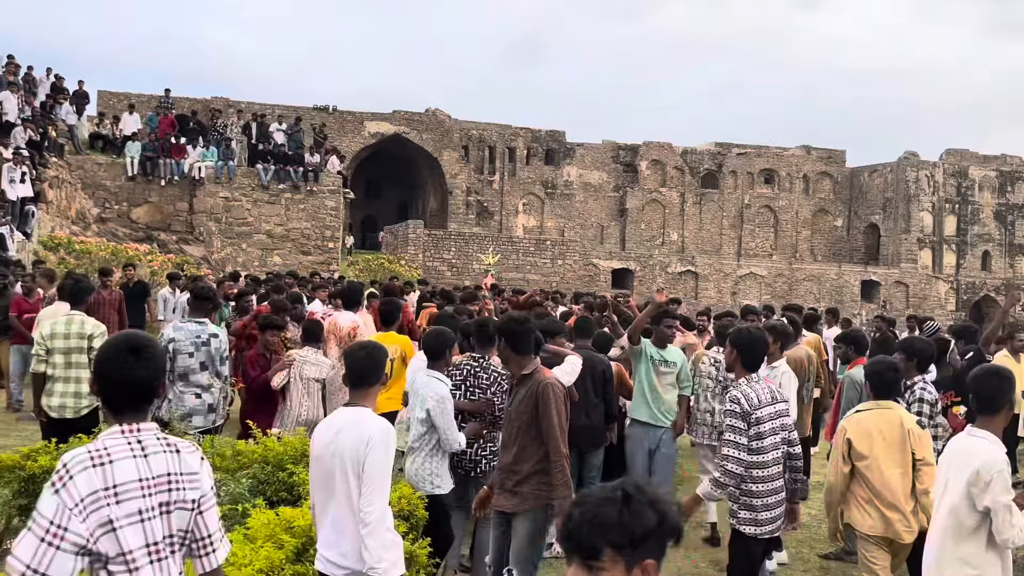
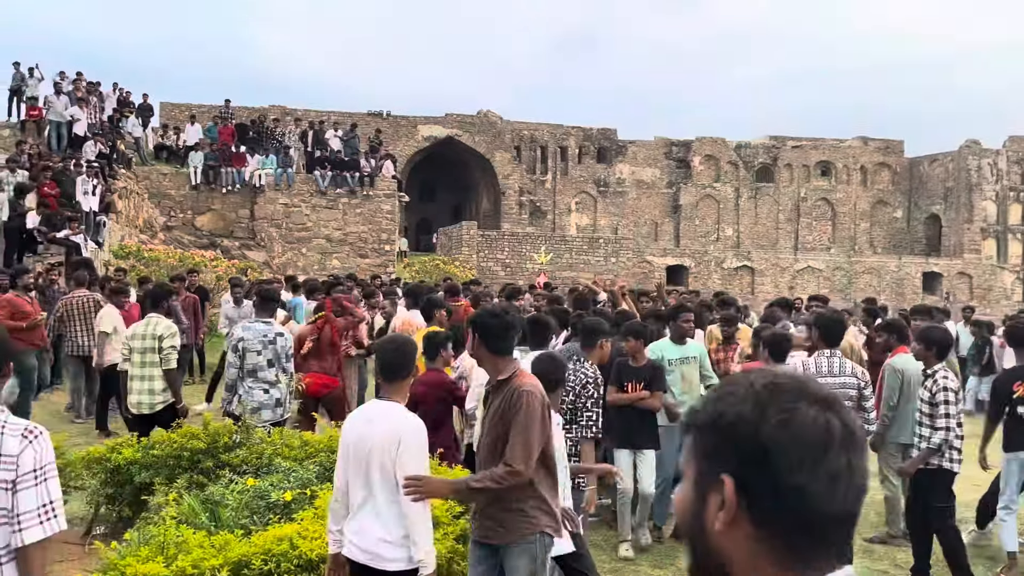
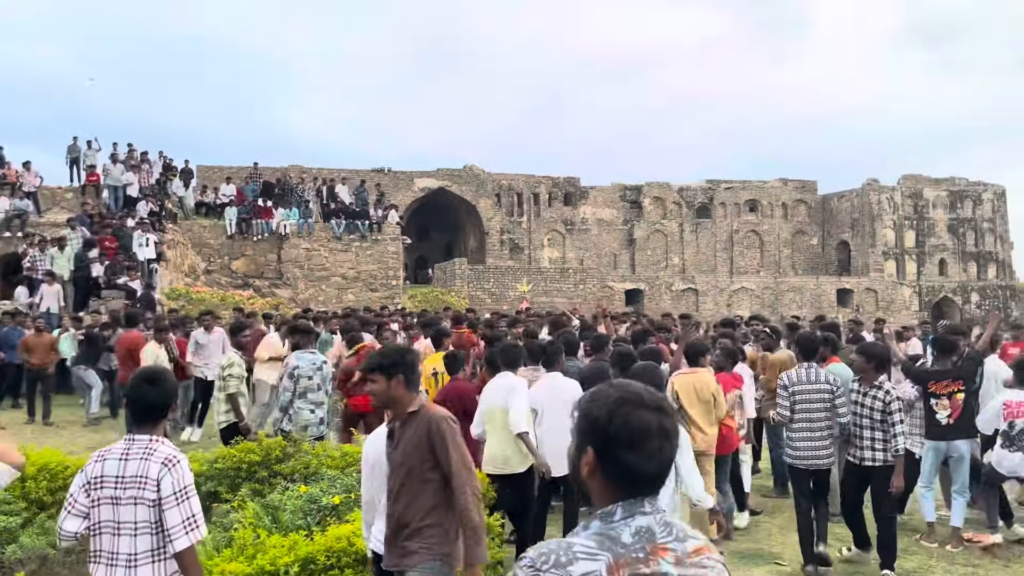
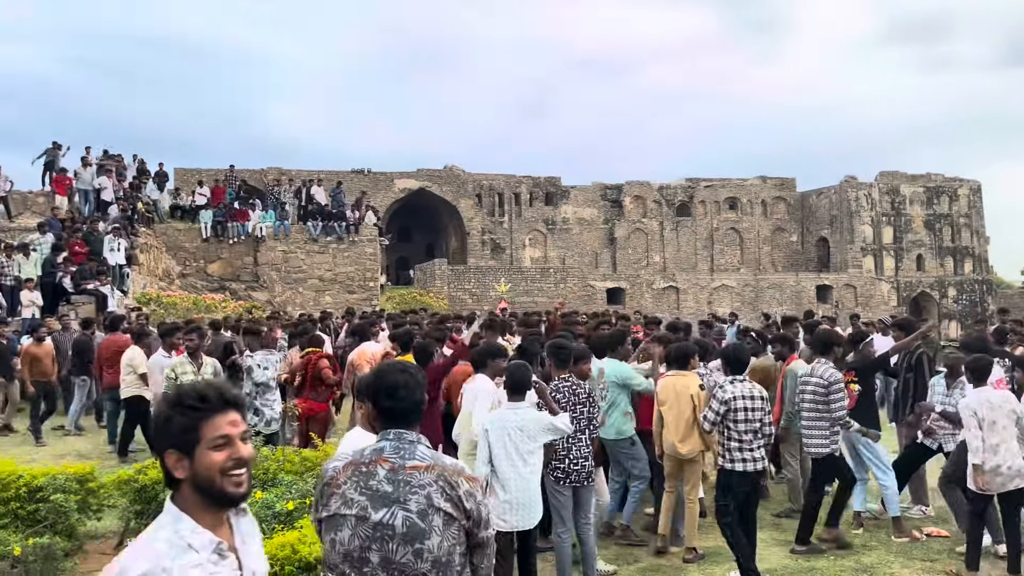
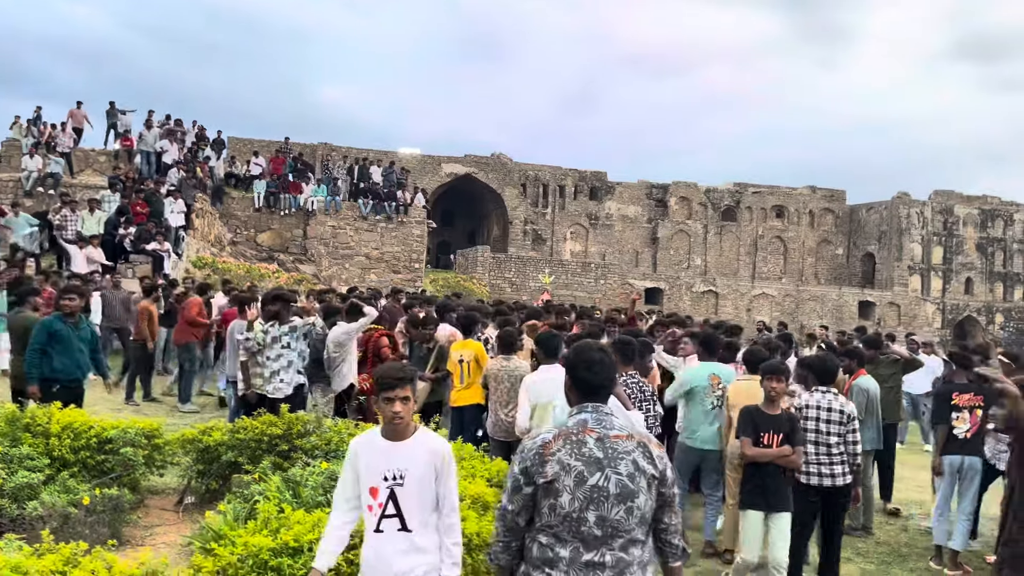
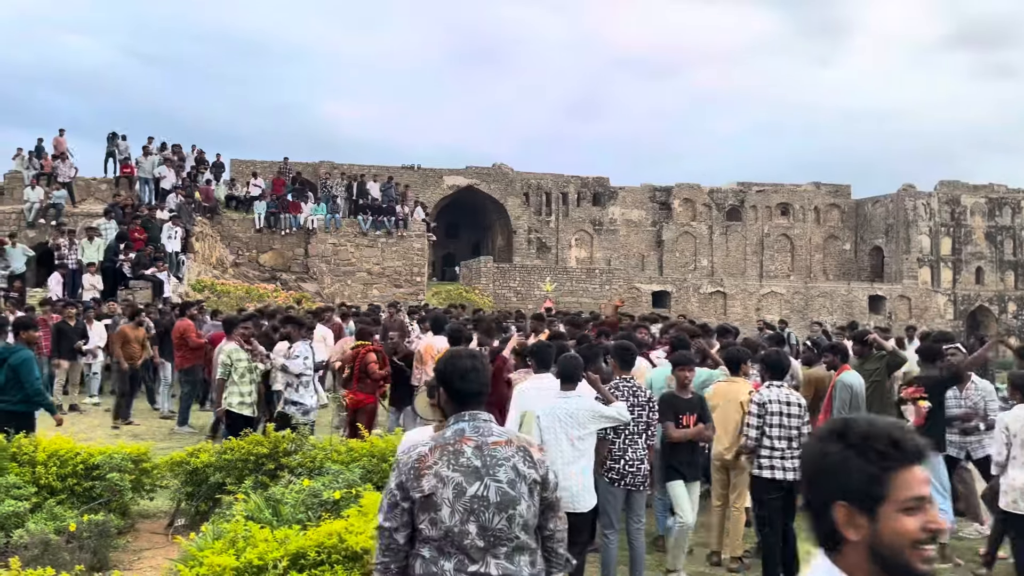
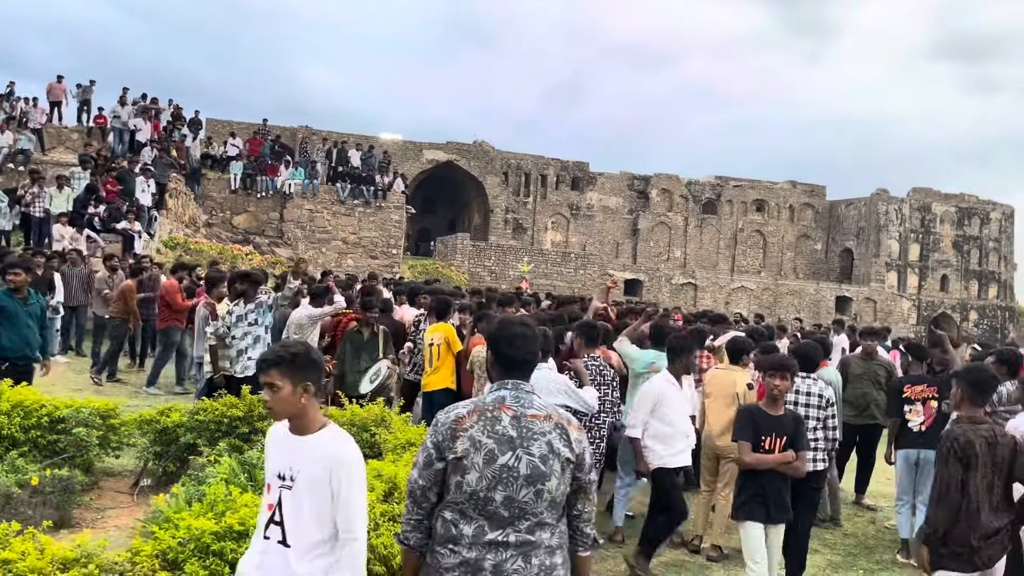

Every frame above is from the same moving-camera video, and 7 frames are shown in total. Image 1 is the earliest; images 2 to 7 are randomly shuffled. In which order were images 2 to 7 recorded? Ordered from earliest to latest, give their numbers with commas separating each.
2, 3, 4, 6, 5, 7
